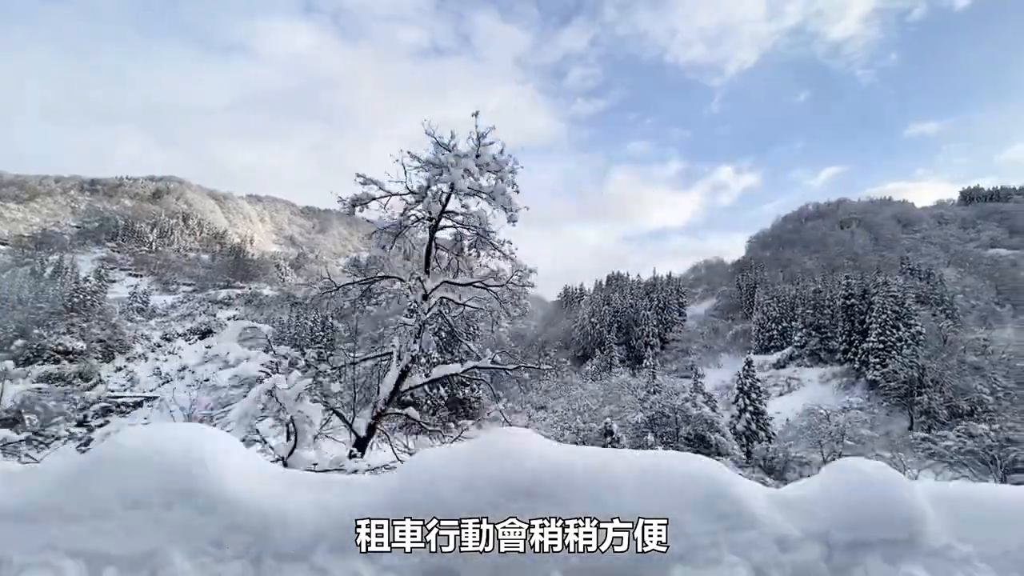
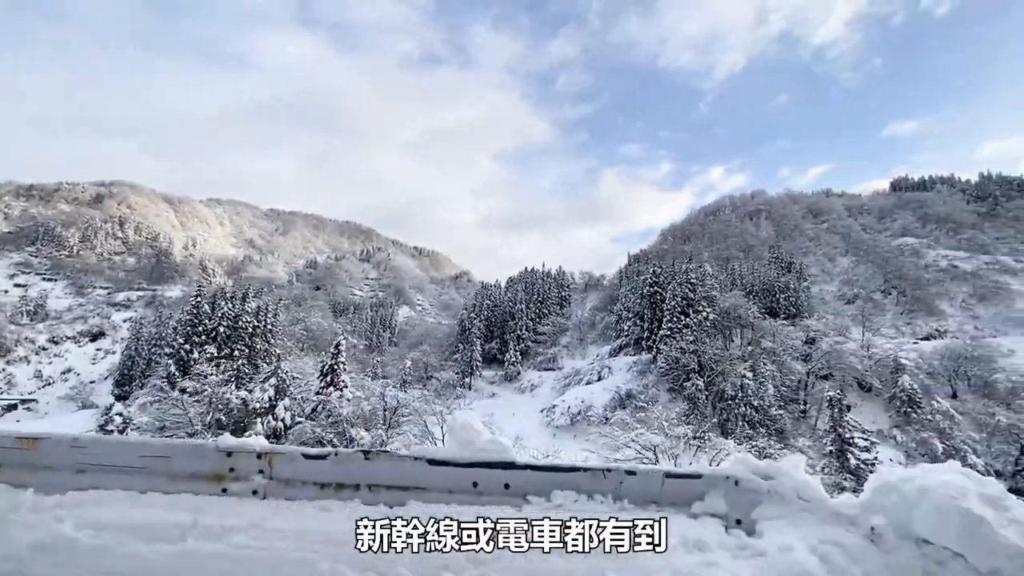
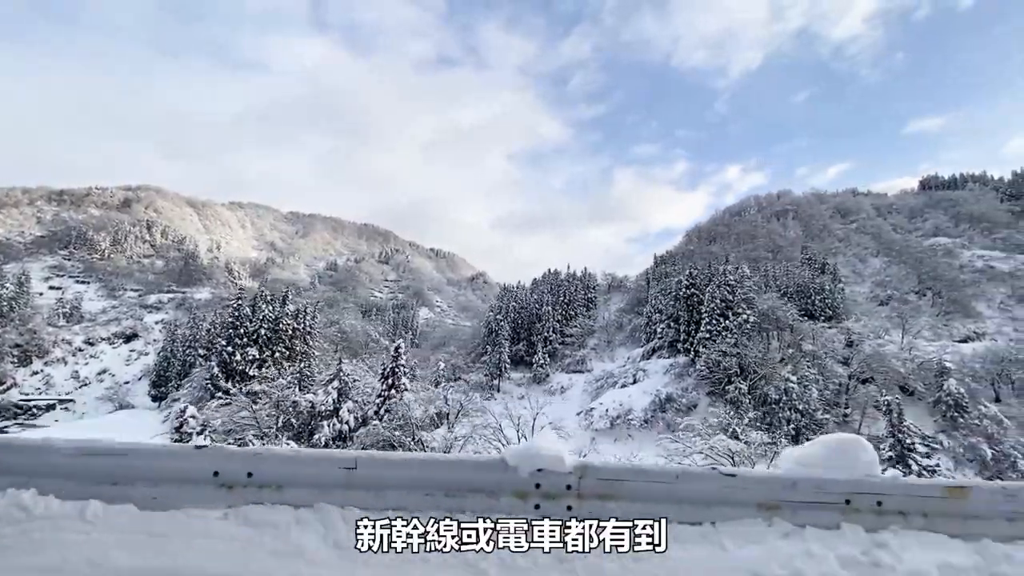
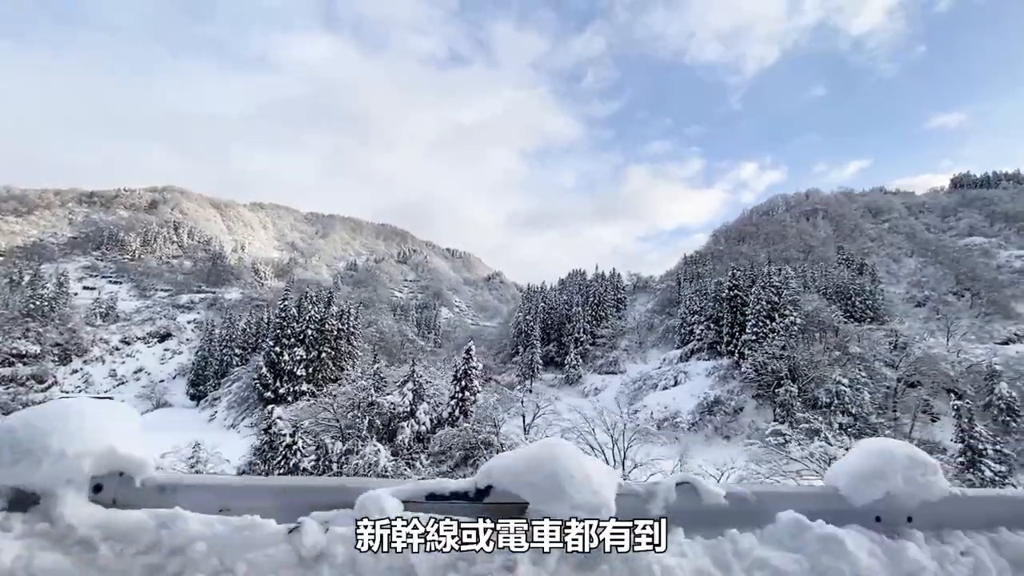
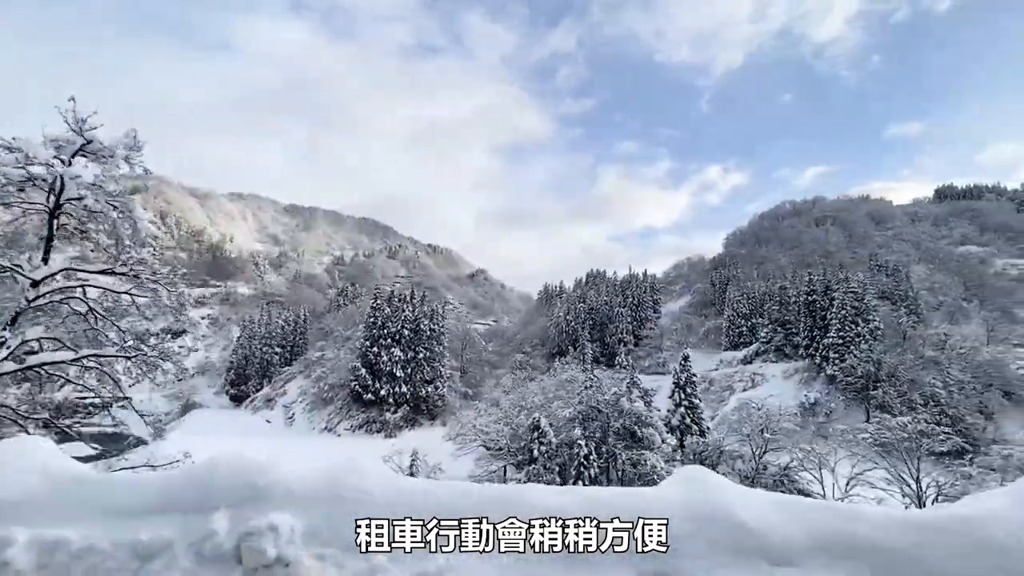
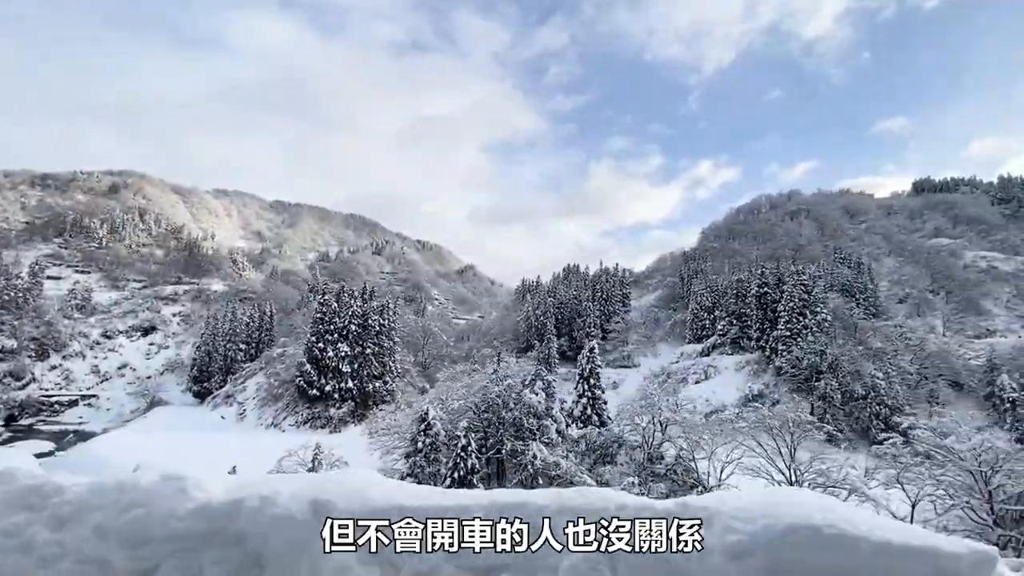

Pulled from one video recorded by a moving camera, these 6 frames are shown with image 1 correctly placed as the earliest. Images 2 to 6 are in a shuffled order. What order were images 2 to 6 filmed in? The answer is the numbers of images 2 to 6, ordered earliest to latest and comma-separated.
5, 6, 4, 3, 2
